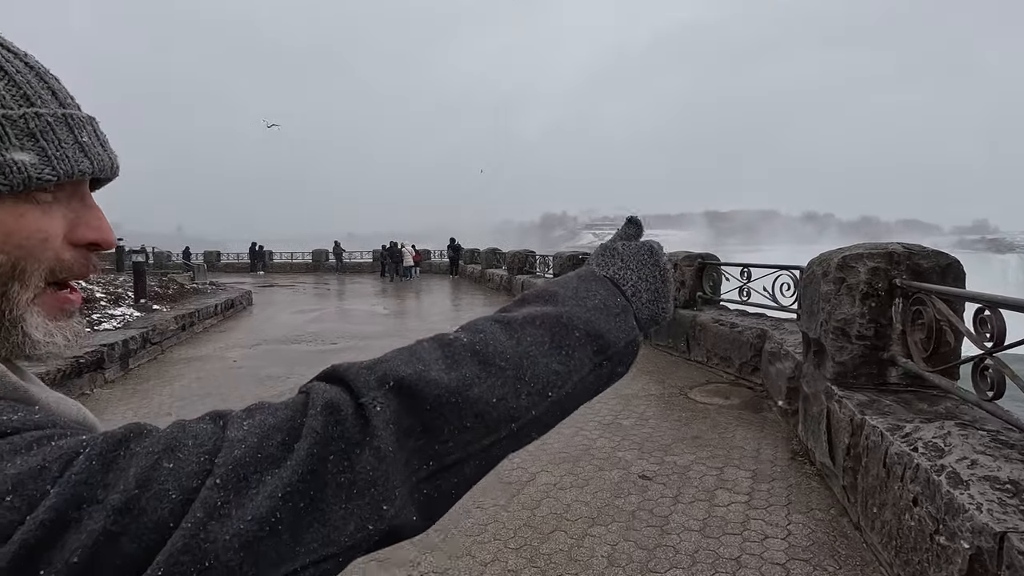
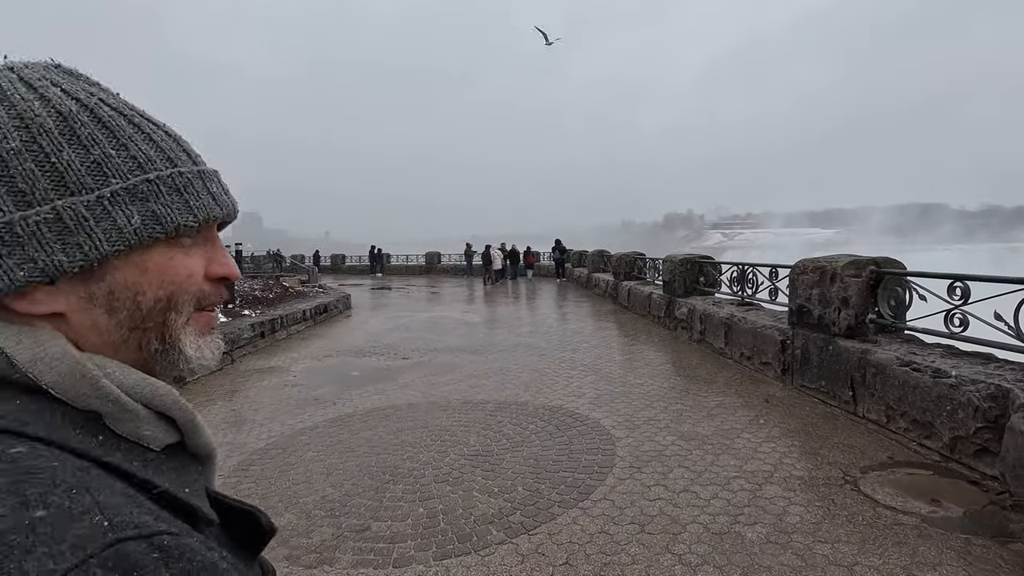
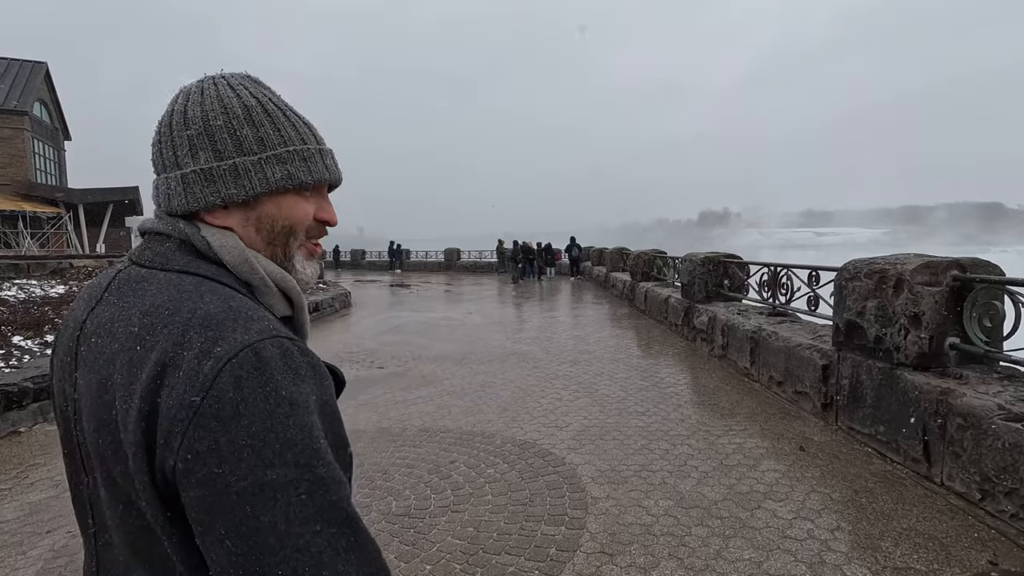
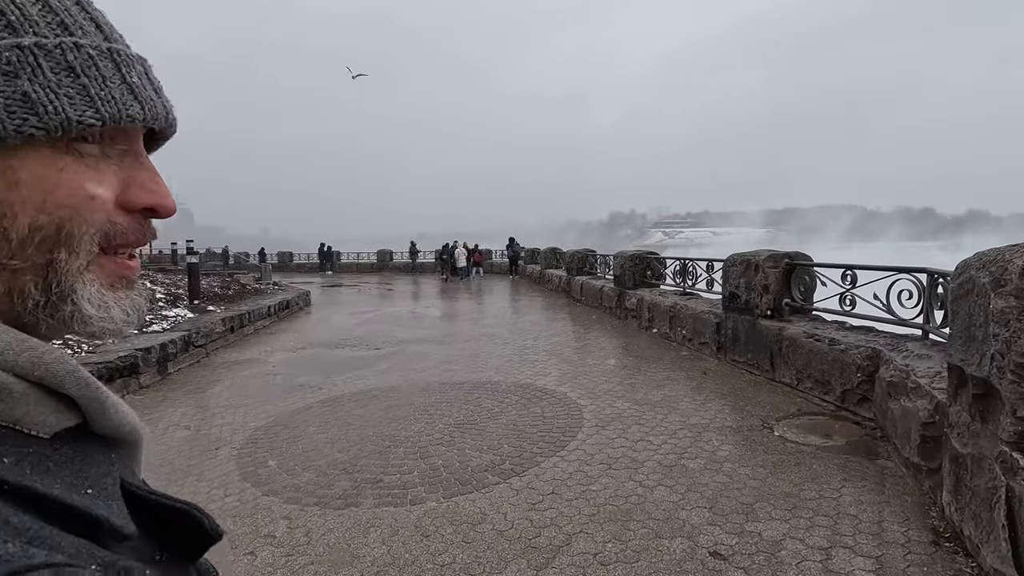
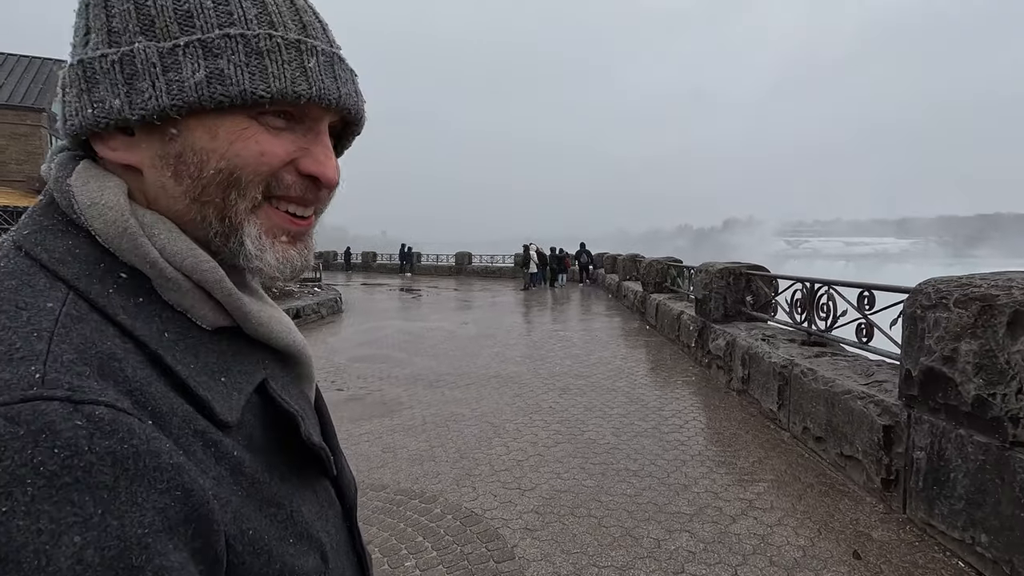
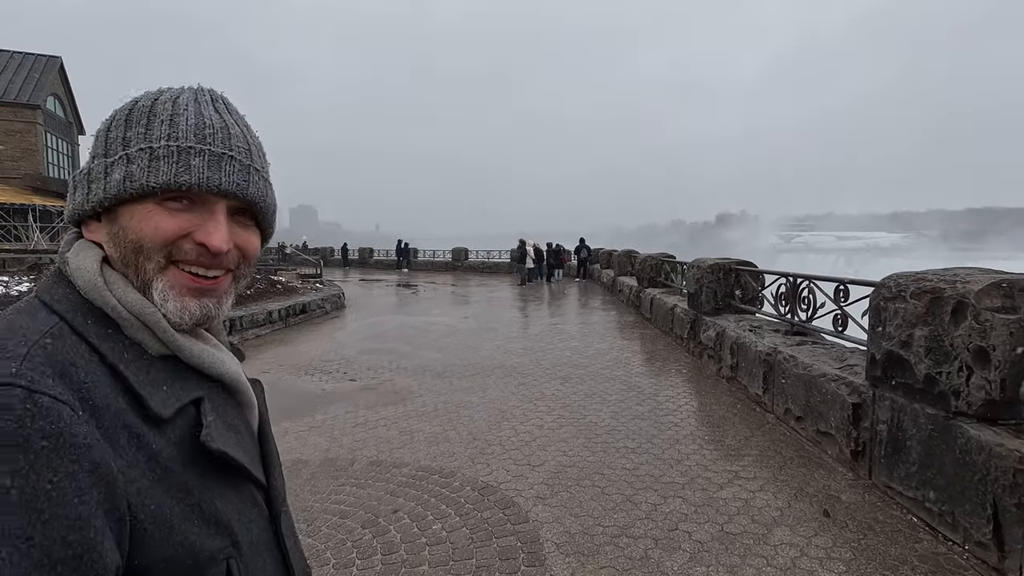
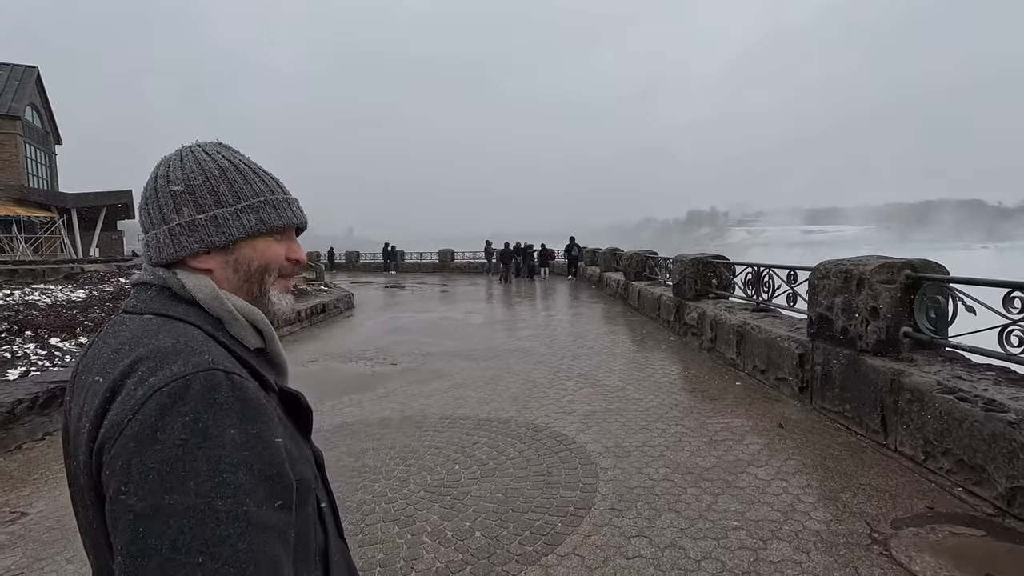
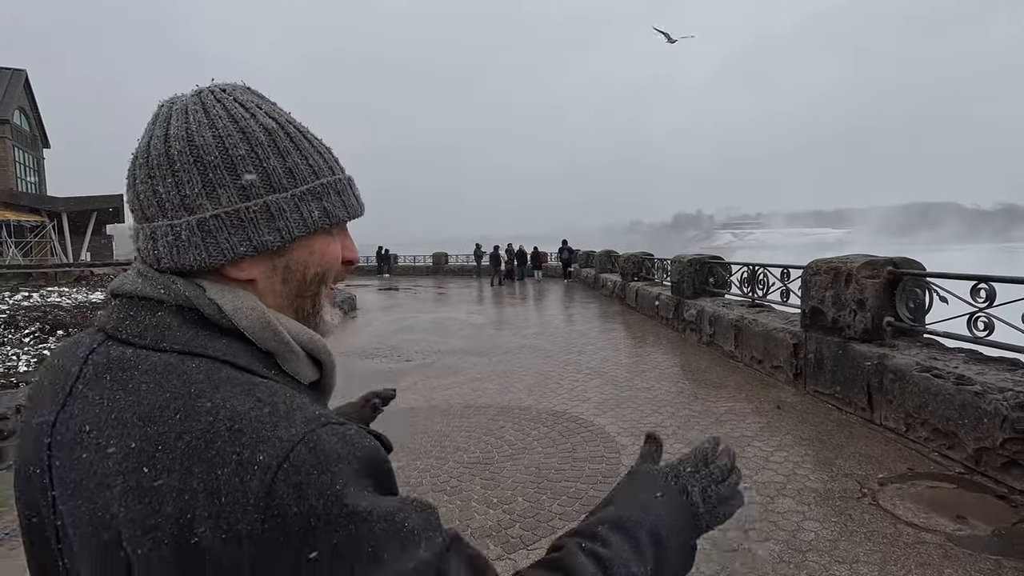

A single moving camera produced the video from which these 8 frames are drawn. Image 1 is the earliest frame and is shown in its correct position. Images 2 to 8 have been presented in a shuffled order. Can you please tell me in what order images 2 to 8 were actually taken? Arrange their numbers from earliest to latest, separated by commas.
4, 2, 8, 7, 3, 6, 5
